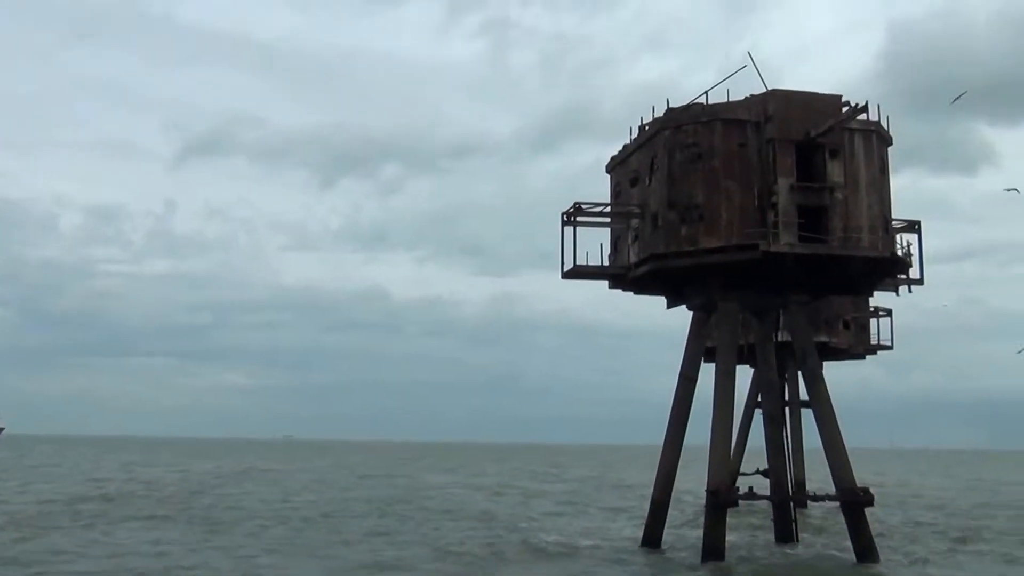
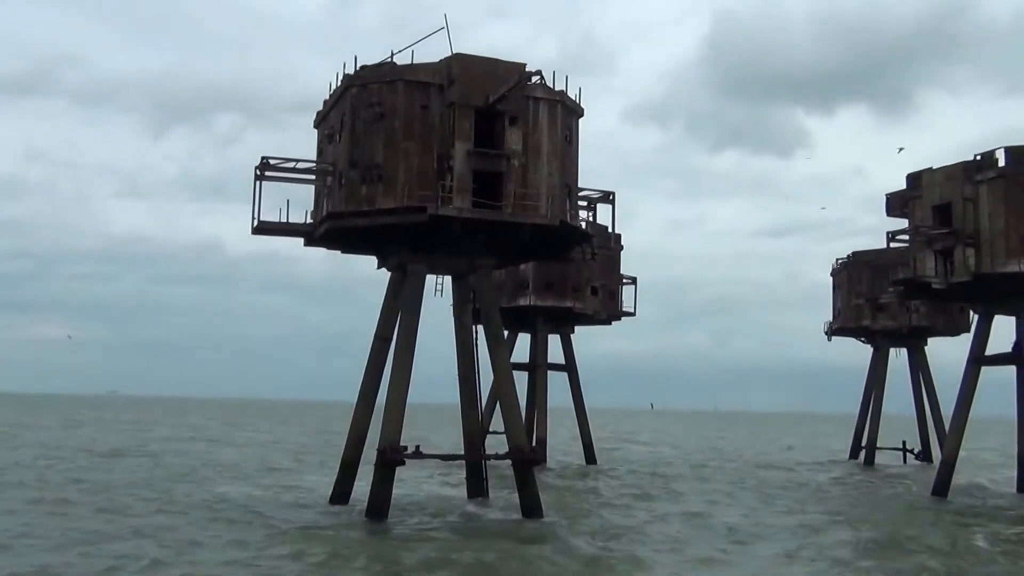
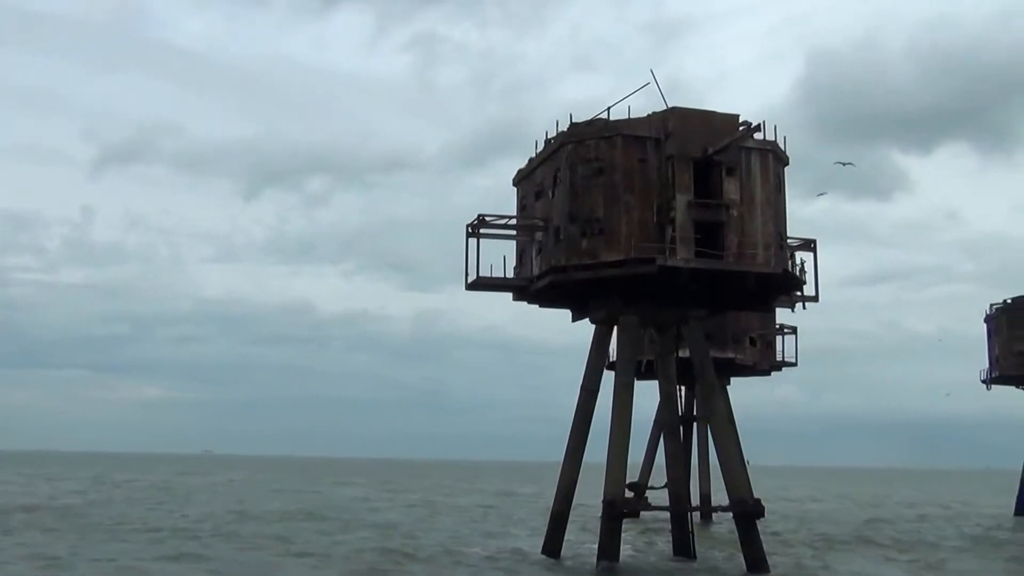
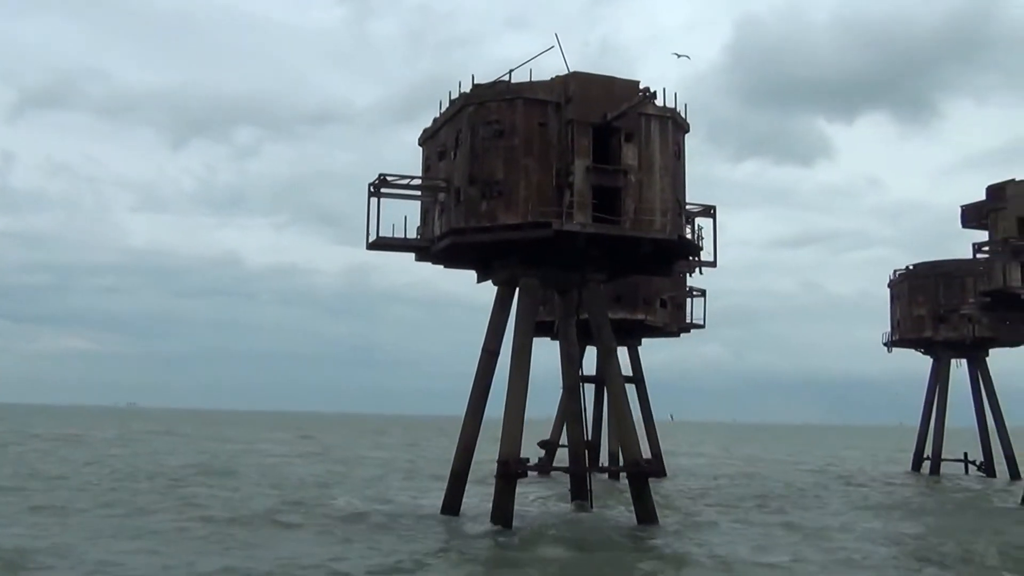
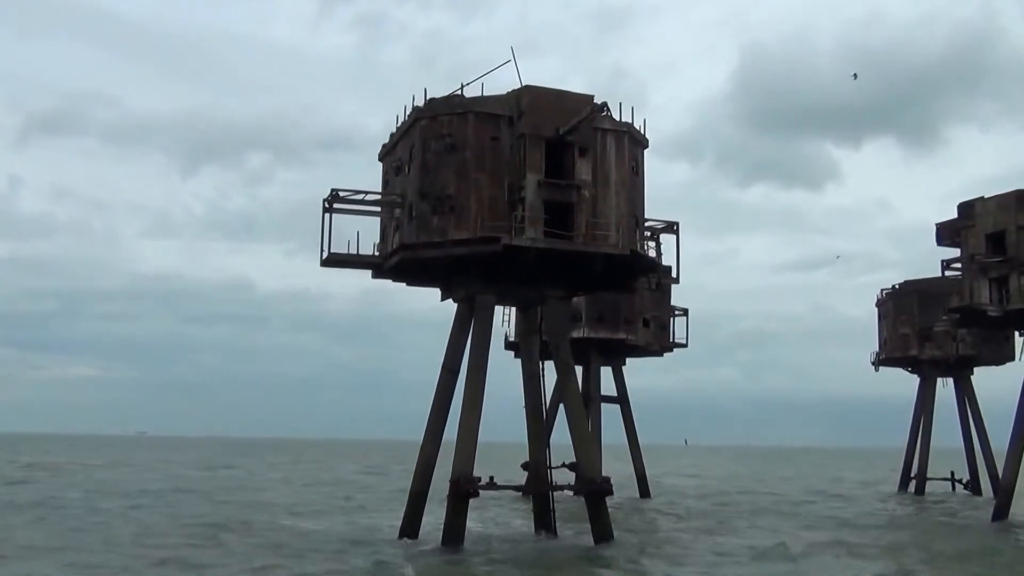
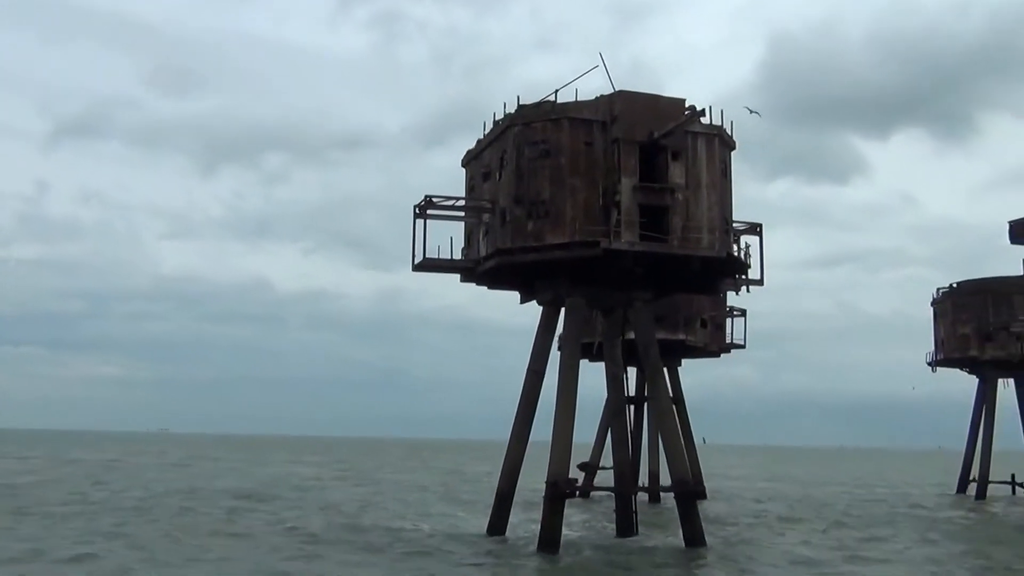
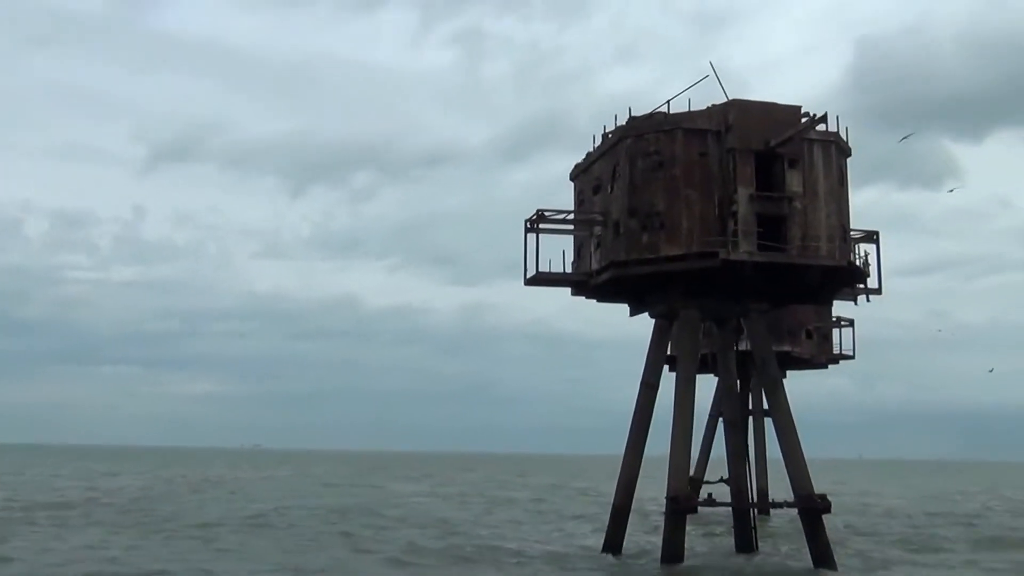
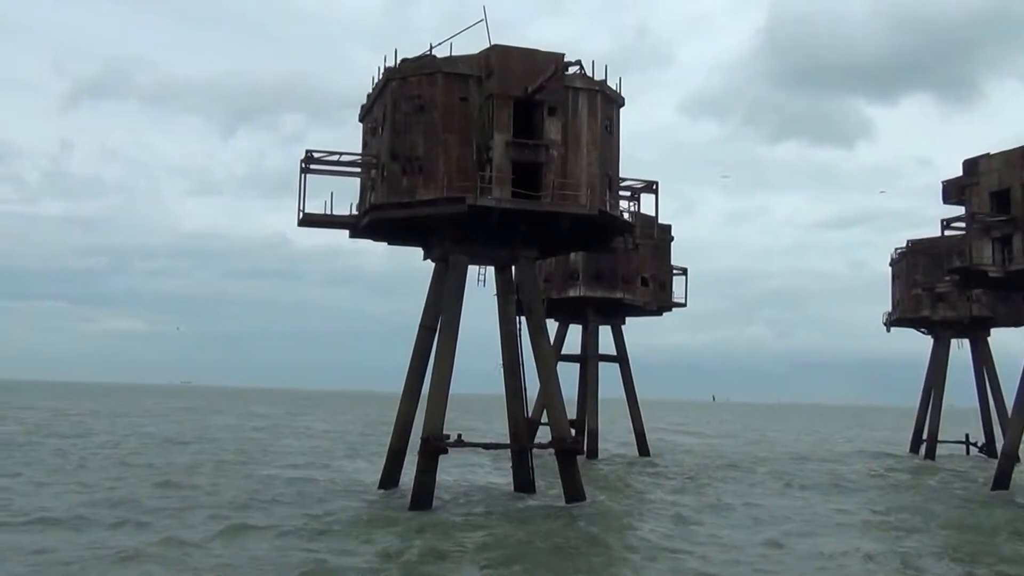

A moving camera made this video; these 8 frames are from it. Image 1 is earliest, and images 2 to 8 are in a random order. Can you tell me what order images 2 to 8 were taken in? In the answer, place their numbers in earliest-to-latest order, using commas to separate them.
7, 3, 6, 4, 5, 2, 8
